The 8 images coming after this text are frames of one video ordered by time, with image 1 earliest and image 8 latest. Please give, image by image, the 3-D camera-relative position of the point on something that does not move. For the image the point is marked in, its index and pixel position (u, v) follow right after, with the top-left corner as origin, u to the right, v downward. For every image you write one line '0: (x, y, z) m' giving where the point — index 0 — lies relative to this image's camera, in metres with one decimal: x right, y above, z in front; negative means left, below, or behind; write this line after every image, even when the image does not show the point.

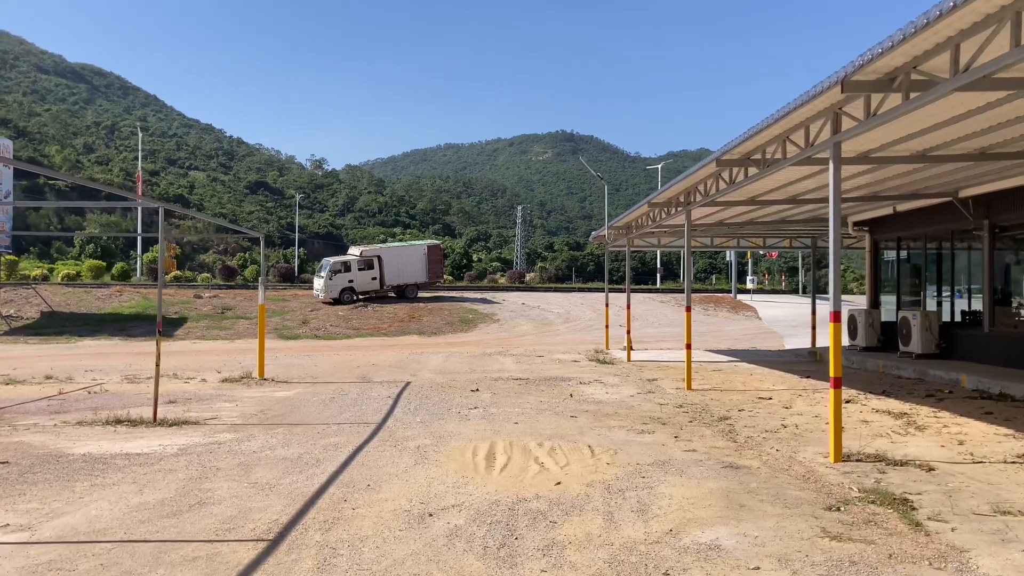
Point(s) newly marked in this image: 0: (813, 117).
0: (+2.4, +1.4, +7.1) m
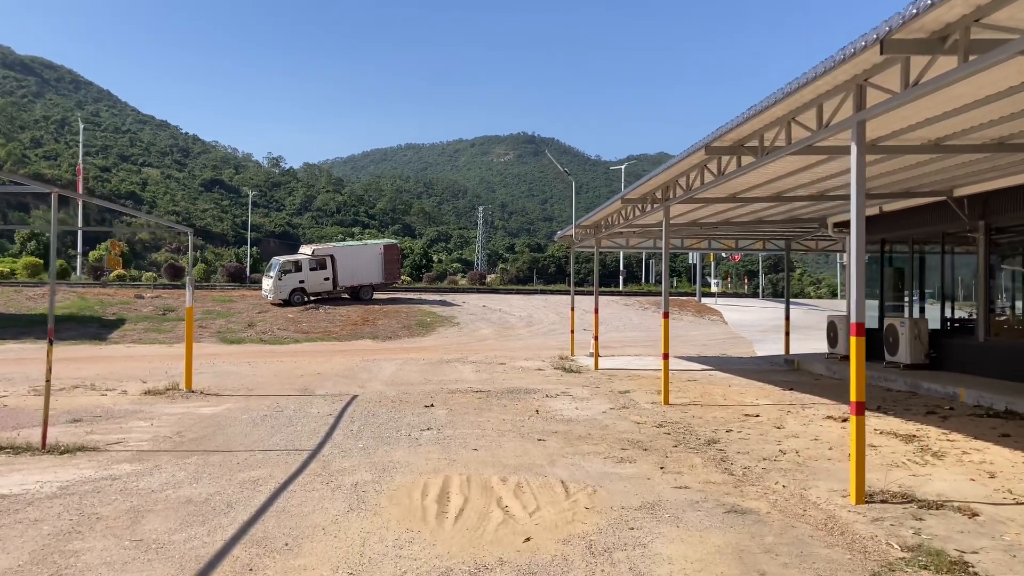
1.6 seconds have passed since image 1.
0: (+2.1, +1.3, +6.0) m
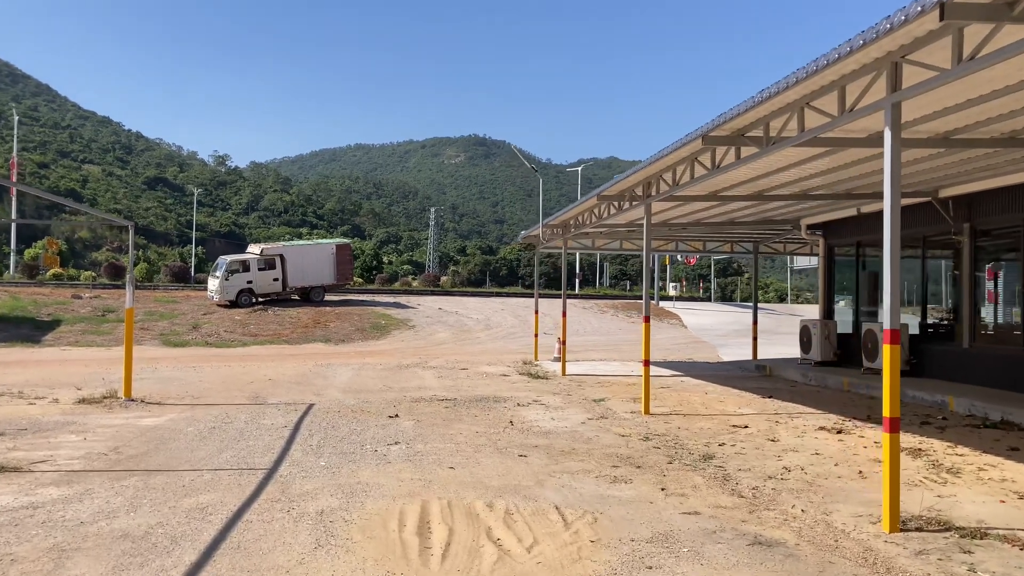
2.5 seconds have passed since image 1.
0: (+2.1, +1.3, +5.4) m
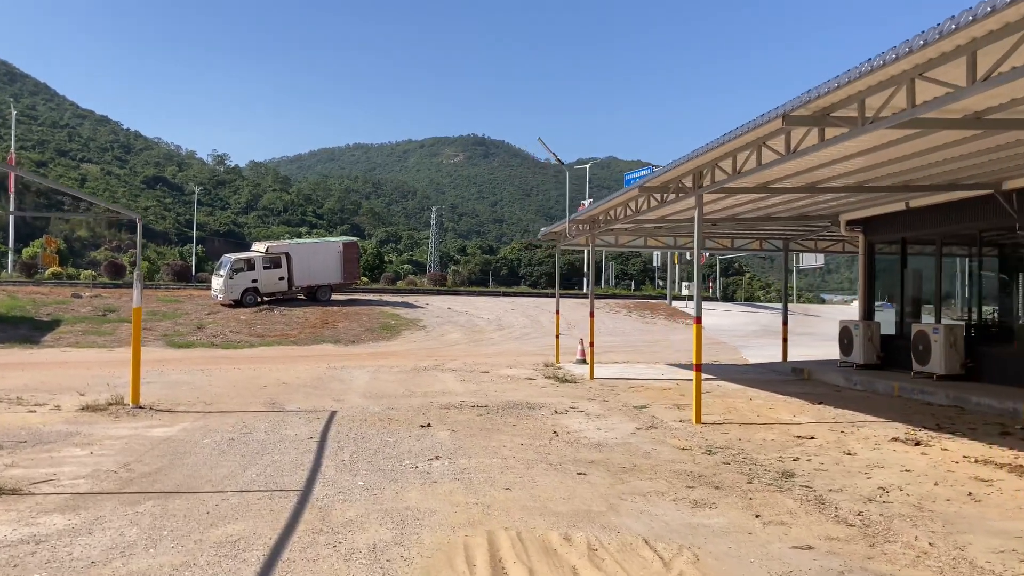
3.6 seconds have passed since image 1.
0: (+2.5, +1.3, +4.7) m
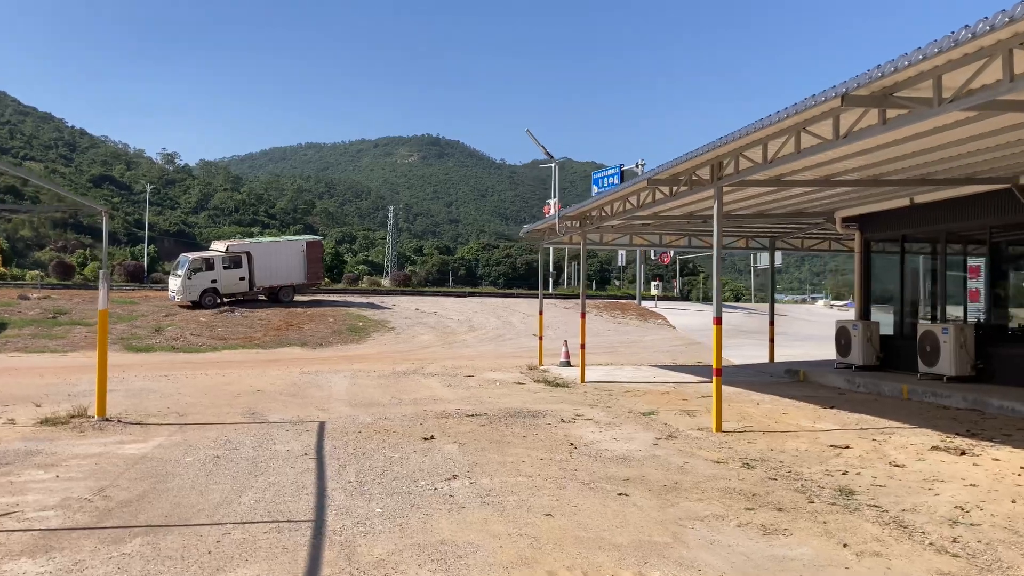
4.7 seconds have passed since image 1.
0: (+2.8, +1.3, +4.1) m
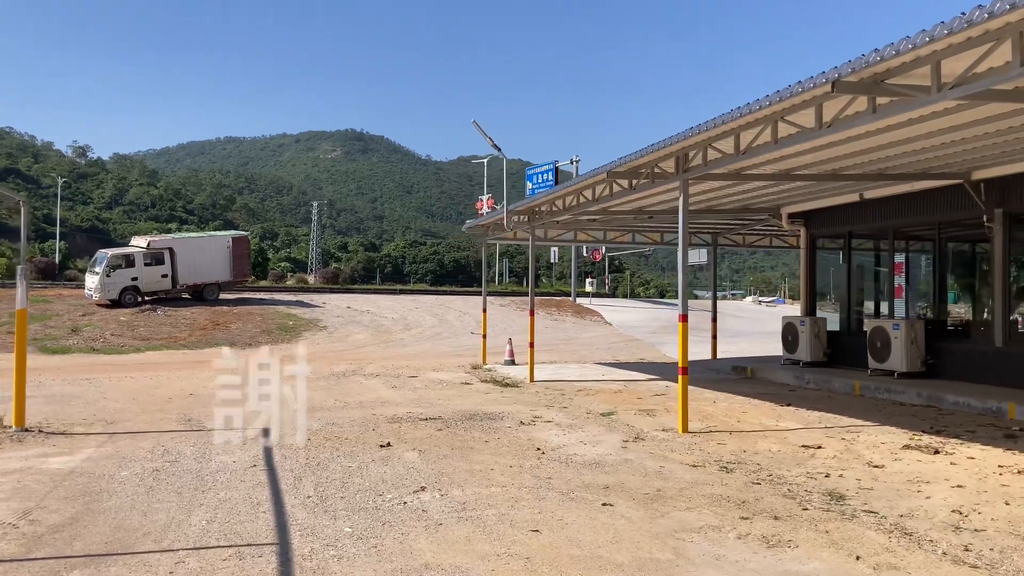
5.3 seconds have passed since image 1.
0: (+2.8, +1.4, +3.9) m
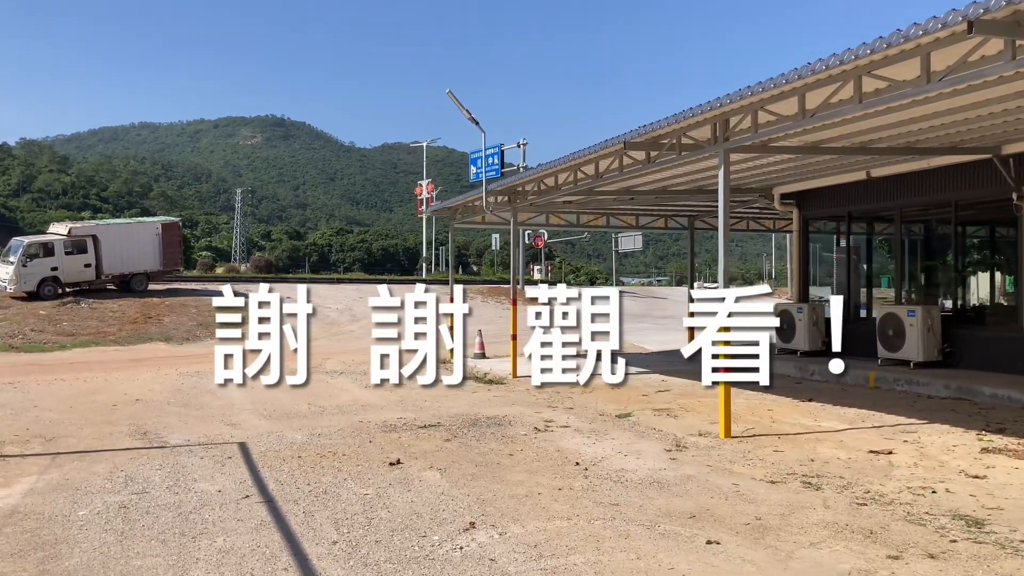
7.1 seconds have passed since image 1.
0: (+3.3, +1.4, +3.0) m
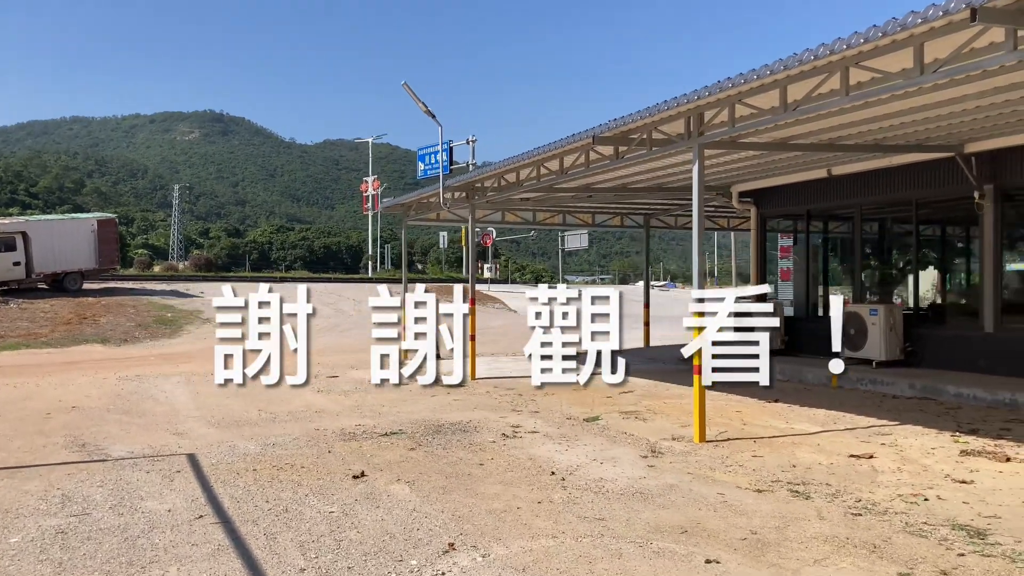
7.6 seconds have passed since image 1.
0: (+3.3, +1.4, +2.8) m
